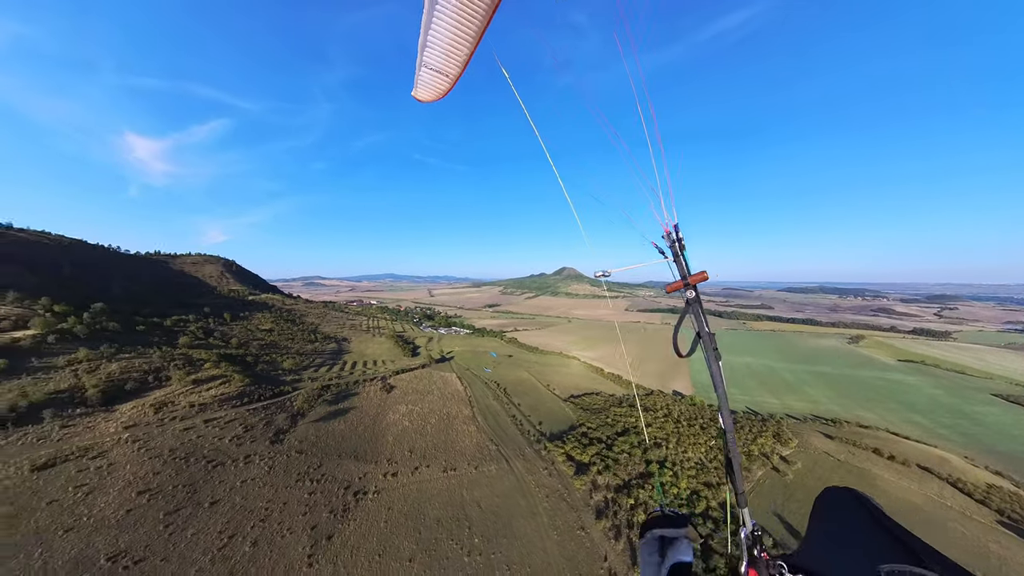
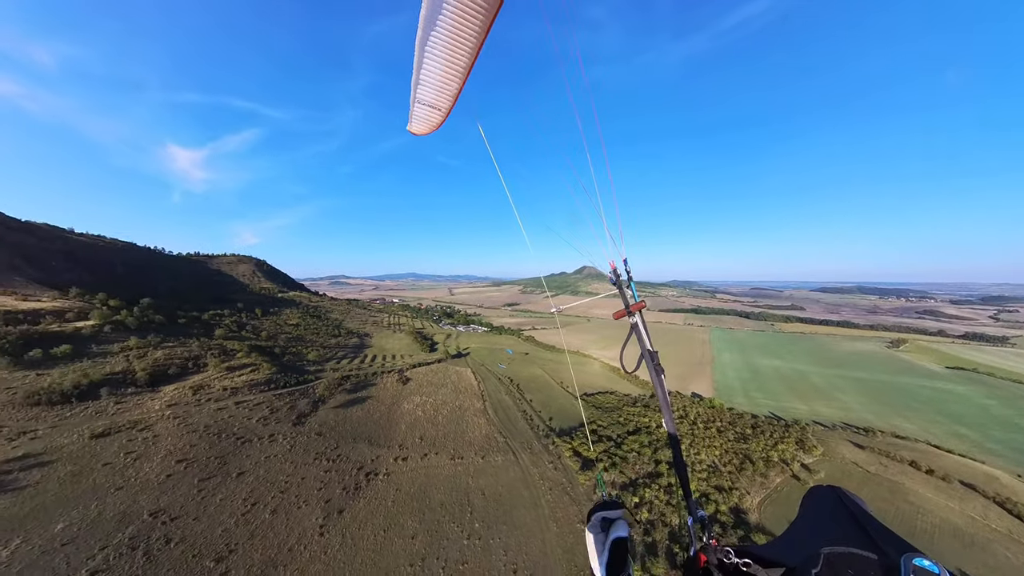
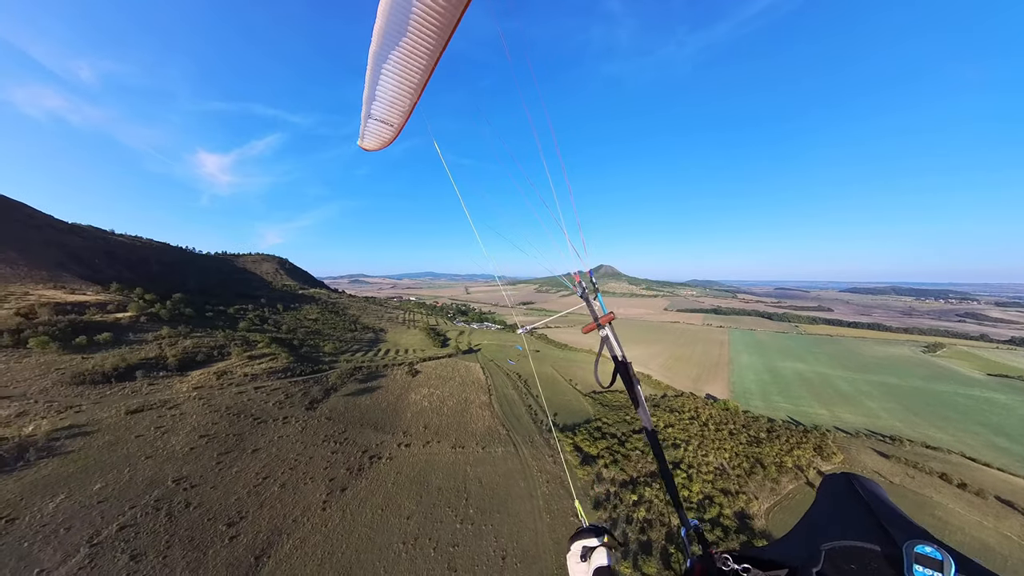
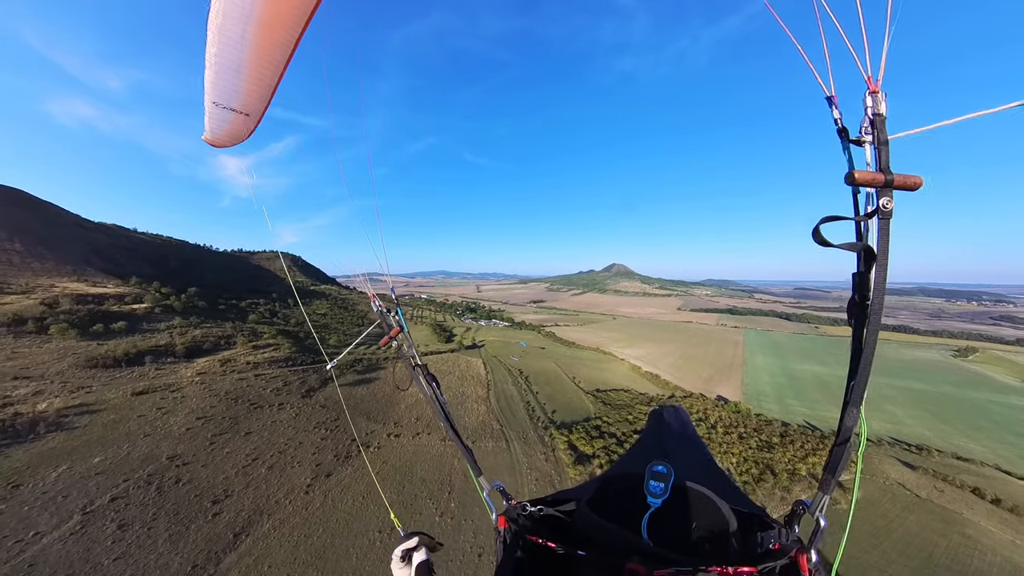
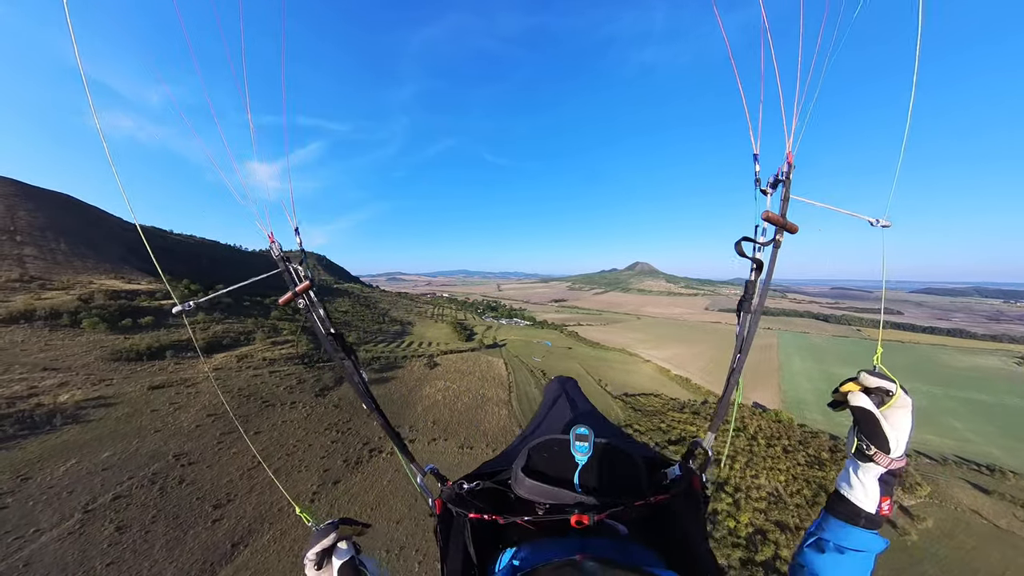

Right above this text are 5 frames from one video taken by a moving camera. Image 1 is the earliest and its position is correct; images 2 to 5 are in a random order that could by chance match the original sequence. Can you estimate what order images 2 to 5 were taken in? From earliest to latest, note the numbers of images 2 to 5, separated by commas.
2, 3, 4, 5
